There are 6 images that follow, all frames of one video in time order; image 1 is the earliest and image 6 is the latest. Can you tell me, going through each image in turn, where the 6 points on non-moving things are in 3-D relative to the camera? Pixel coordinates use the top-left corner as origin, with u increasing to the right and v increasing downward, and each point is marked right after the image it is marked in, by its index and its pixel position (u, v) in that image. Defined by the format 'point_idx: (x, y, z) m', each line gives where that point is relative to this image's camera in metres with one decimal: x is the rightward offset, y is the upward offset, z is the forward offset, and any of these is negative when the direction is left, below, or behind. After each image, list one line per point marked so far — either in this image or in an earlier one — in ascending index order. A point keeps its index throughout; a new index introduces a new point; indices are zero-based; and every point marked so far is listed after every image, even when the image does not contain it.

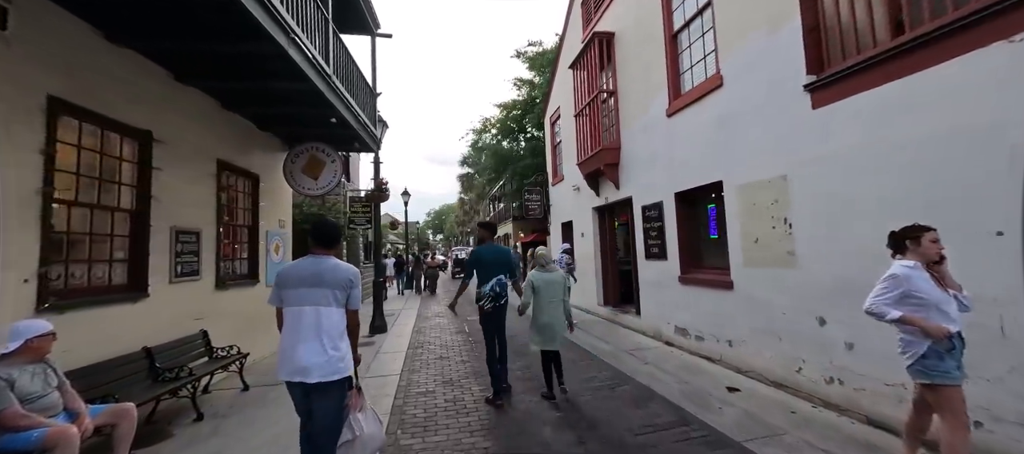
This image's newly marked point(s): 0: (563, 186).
0: (+1.5, +1.2, +11.9) m
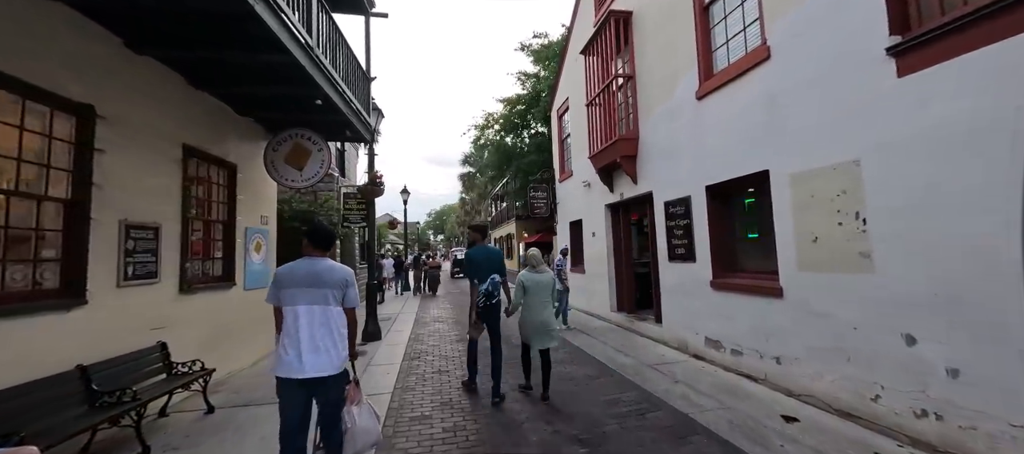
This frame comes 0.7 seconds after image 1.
0: (+1.7, +1.2, +11.1) m
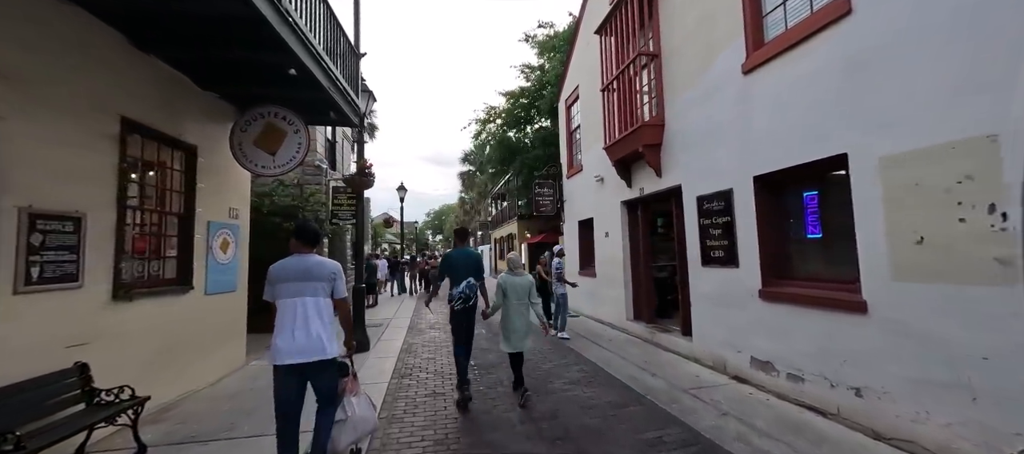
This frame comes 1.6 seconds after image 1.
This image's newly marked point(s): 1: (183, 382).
0: (+1.8, +1.2, +10.2) m
1: (-4.0, -1.9, +5.1) m
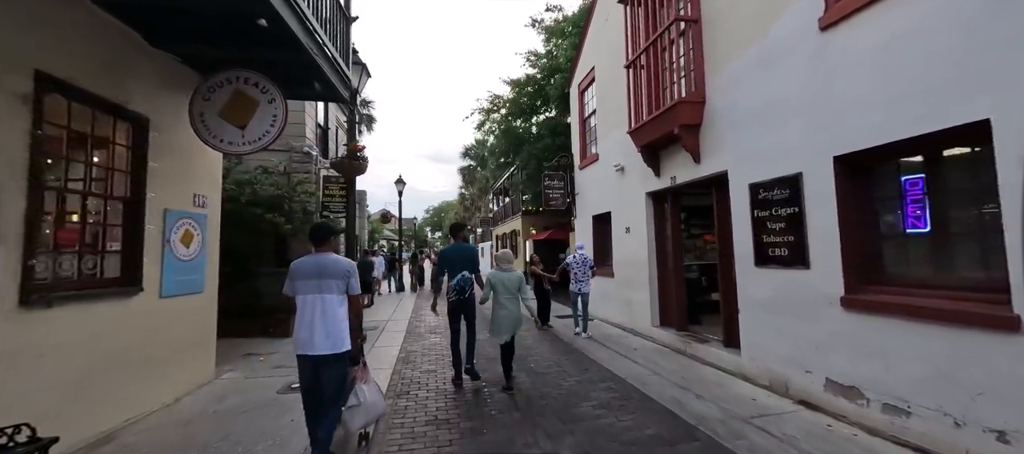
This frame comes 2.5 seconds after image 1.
0: (+2.0, +1.3, +9.3) m
1: (-3.9, -1.8, +4.2) m
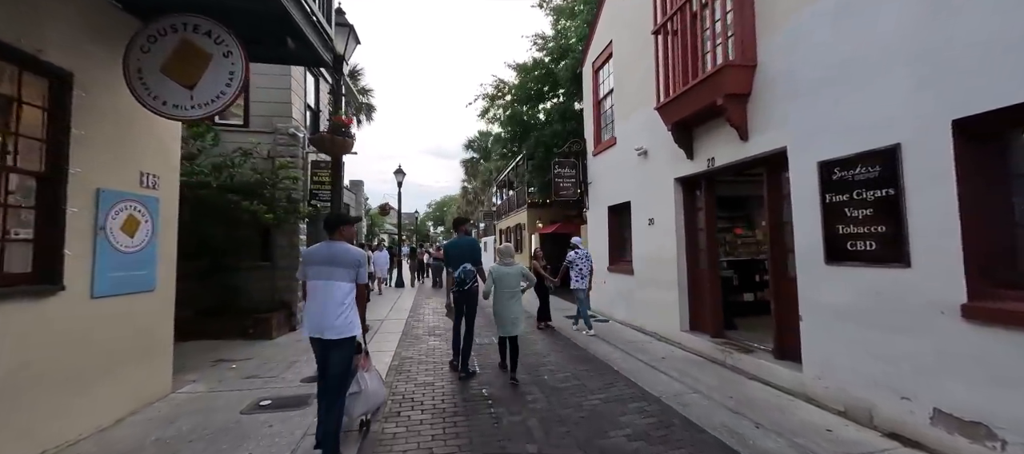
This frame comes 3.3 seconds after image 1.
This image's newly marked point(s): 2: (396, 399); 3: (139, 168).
0: (+2.1, +1.5, +8.3) m
1: (-3.7, -1.7, +3.3) m
2: (-1.3, -2.0, +4.7) m
3: (-3.8, +0.6, +4.3) m
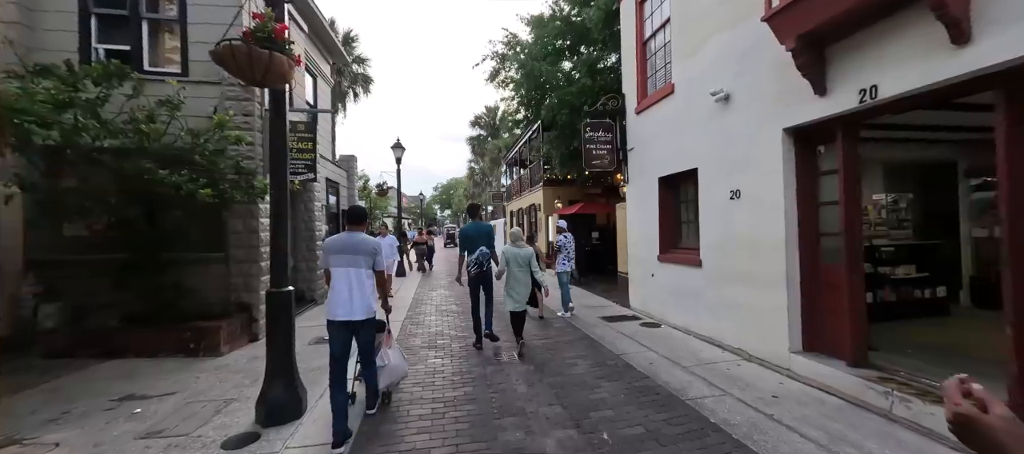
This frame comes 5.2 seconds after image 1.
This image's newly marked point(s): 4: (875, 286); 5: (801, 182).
0: (+2.5, +1.9, +6.2) m
1: (-3.4, -1.6, +1.5) m
2: (-1.0, -1.8, +2.8) m
3: (-3.5, +0.8, +2.3) m
4: (+4.8, -0.8, +5.4) m
5: (+3.0, +0.5, +4.3) m
